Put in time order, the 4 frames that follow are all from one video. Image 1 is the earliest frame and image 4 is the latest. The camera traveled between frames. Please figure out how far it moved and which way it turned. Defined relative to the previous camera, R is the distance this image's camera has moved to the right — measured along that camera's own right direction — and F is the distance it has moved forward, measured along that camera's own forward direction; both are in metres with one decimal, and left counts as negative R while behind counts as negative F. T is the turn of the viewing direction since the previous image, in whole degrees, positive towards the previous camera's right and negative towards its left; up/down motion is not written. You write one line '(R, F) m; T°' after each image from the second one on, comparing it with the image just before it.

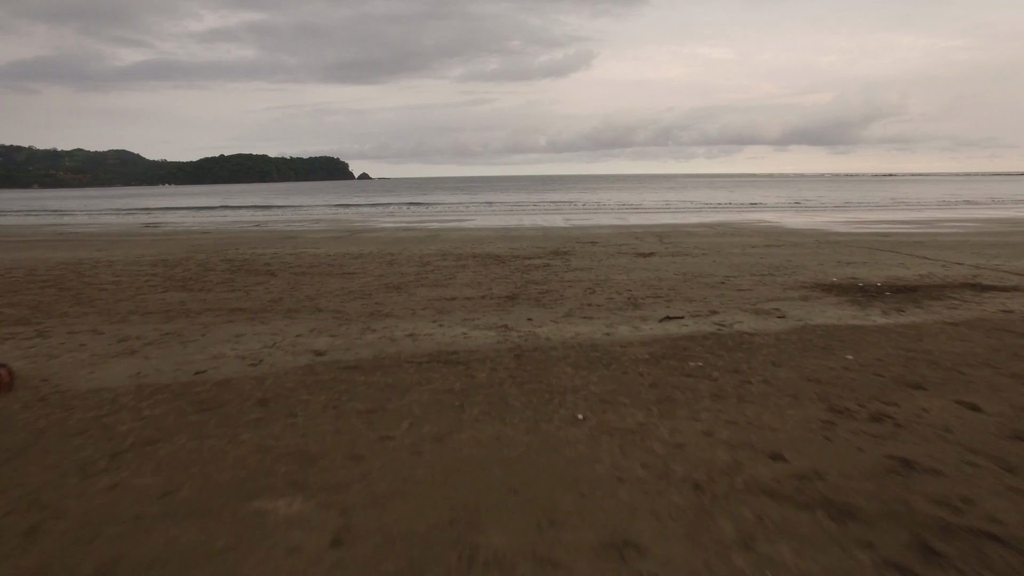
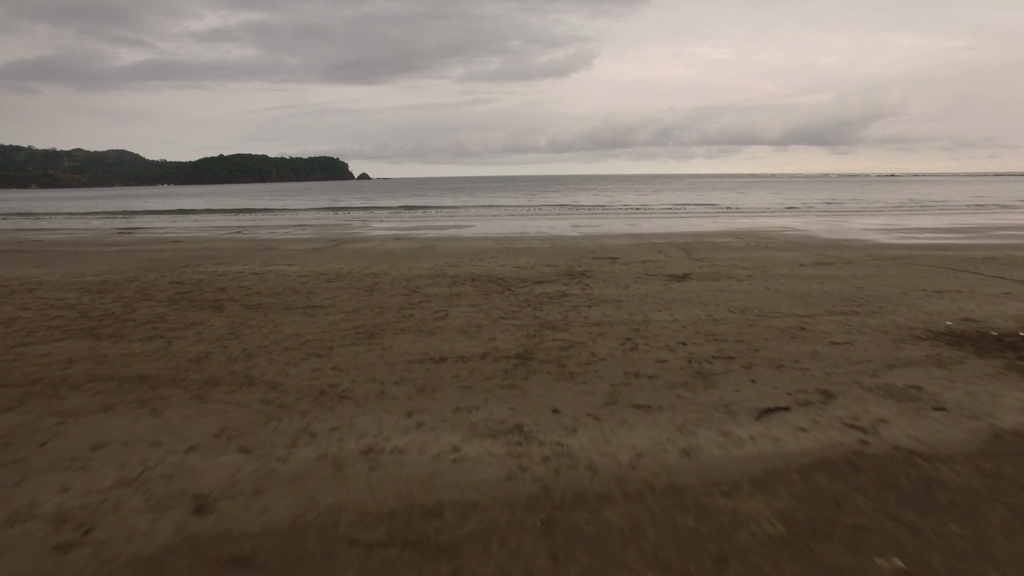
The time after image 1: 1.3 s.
(-0.1, +2.0) m; 0°
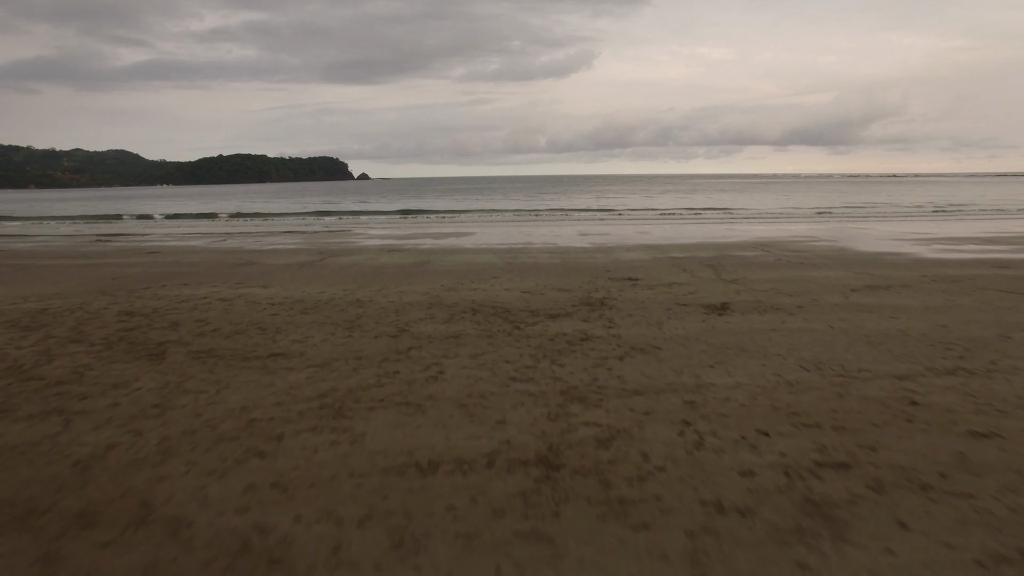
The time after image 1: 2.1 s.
(-0.1, +1.6) m; 0°
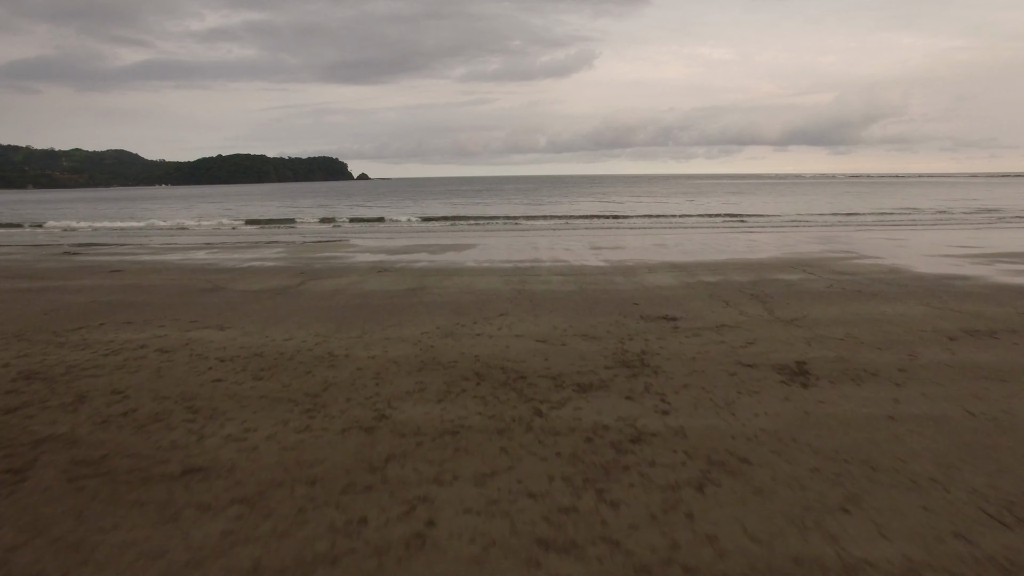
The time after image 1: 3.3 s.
(-0.2, +2.0) m; 0°
